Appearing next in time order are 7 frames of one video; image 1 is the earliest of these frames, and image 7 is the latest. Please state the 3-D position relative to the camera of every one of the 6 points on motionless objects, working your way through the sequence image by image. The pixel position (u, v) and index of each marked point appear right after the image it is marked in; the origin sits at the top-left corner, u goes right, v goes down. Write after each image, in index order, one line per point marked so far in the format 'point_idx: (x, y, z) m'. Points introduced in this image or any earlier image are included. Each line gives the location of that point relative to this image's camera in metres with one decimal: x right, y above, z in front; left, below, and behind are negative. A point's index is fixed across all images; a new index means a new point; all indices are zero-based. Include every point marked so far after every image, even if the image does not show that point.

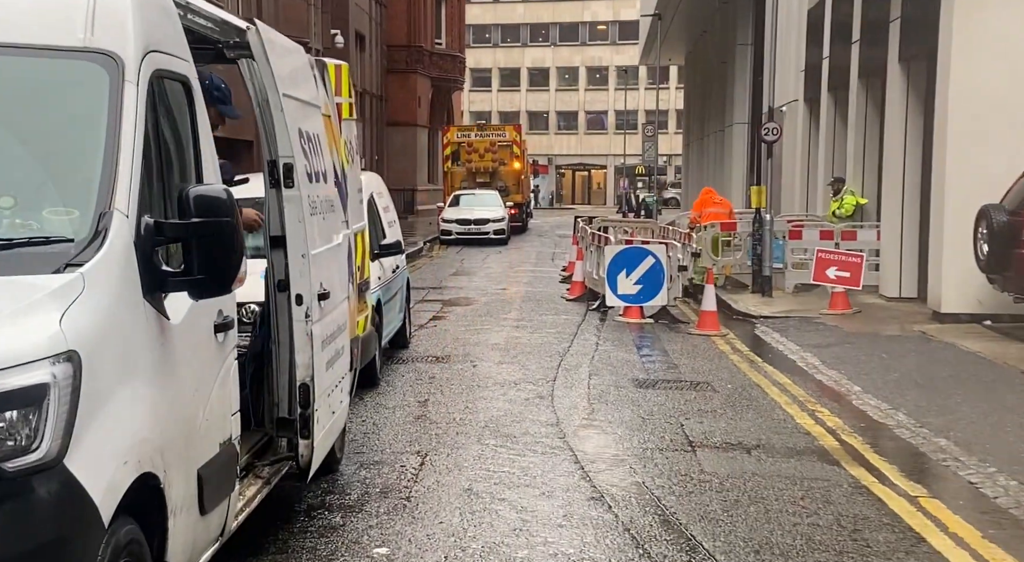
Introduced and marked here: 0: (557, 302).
0: (+0.7, -0.3, +17.8) m
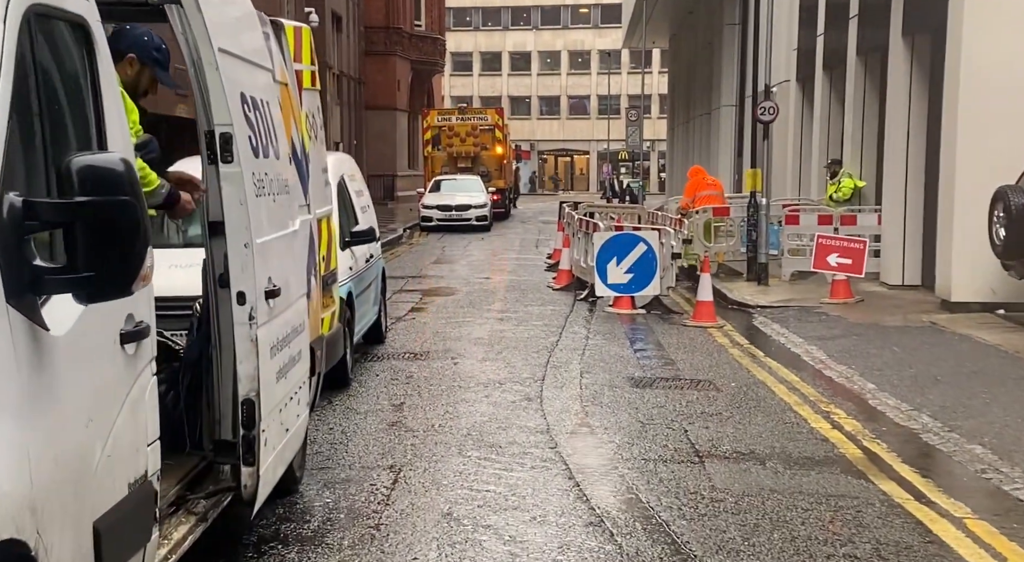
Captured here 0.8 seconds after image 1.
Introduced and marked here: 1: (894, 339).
0: (+0.4, -0.2, +16.9) m
1: (+3.7, -0.6, +11.8) m
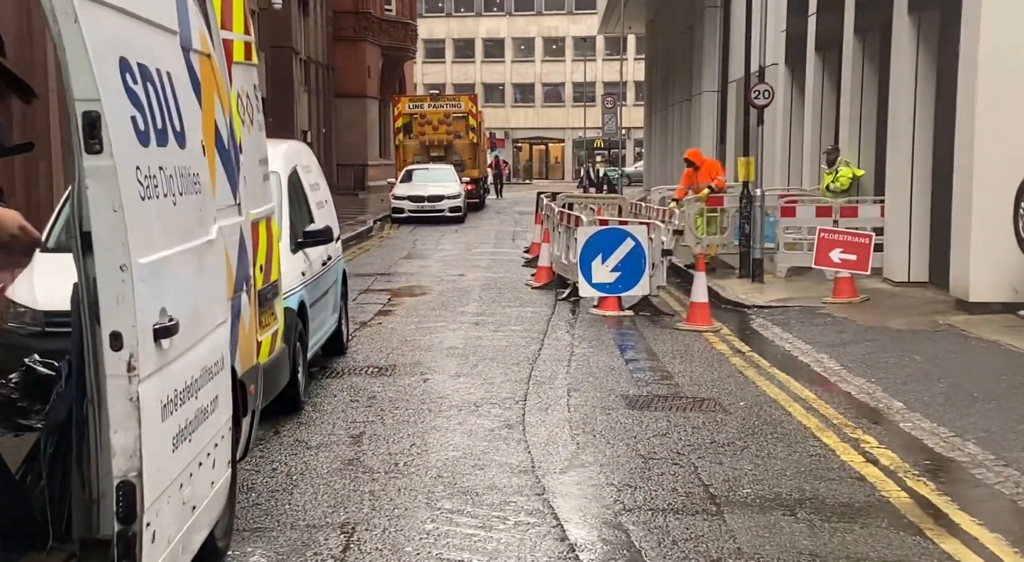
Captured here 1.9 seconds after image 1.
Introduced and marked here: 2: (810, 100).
0: (+0.1, -0.1, +15.7) m
1: (+3.5, -0.6, +10.6) m
2: (+4.8, +2.9, +19.5) m
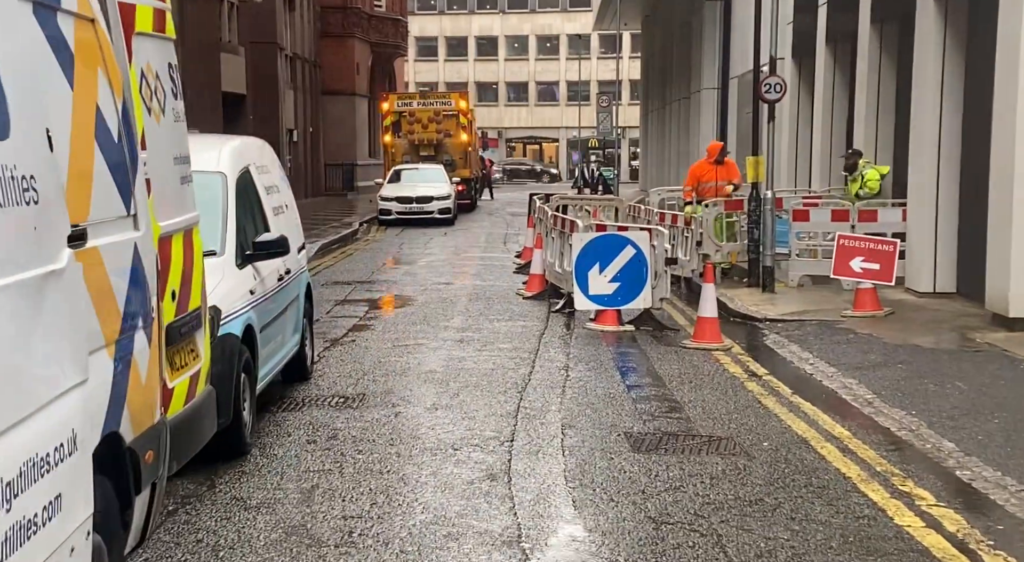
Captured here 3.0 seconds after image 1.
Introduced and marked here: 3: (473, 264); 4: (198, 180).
0: (0.0, -0.2, +14.4) m
1: (+3.4, -0.7, +9.4) m
2: (+4.7, +2.8, +18.2) m
3: (-0.6, +0.3, +18.9) m
4: (-2.0, +0.6, +7.6) m
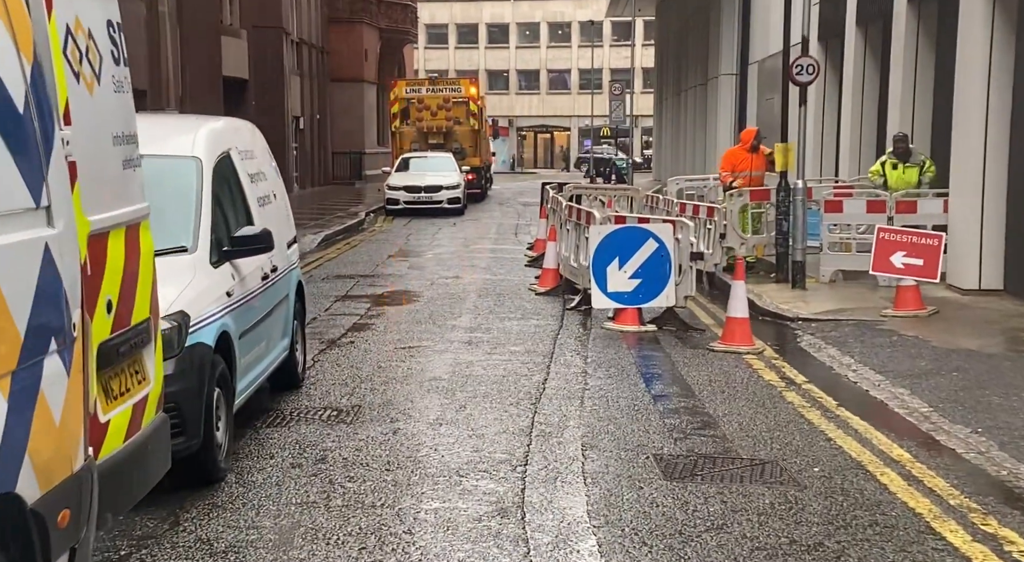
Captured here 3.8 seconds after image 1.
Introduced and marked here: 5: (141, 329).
0: (+0.1, -0.2, +13.5) m
1: (+3.5, -0.7, +8.5) m
2: (+4.8, +2.9, +17.3) m
3: (-0.4, +0.4, +18.0) m
4: (-1.9, +0.6, +6.7) m
5: (-1.3, -0.1, +4.1) m
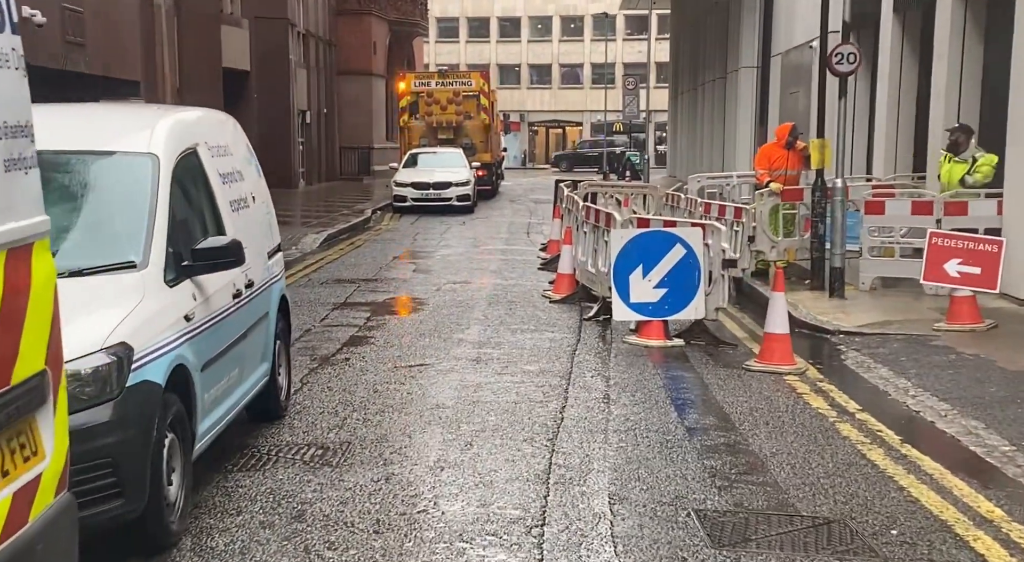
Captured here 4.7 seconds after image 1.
0: (+0.3, -0.3, +12.4) m
1: (+3.6, -0.8, +7.4) m
2: (+5.0, +2.8, +16.1) m
3: (-0.3, +0.3, +16.9) m
4: (-1.8, +0.6, +5.7) m
5: (-1.2, -0.3, +3.0) m
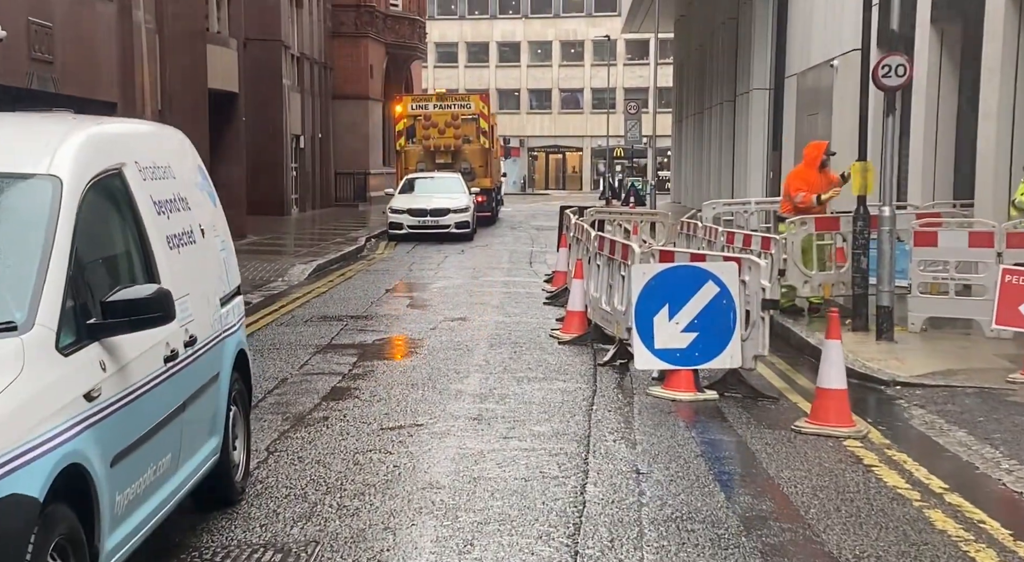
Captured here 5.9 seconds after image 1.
0: (+0.3, -0.6, +11.0) m
1: (+3.7, -1.0, +6.0) m
2: (+5.0, +2.3, +14.8) m
3: (-0.2, -0.2, +15.6) m
4: (-1.8, +0.3, +4.3) m
5: (-1.2, -0.4, +1.6) m
